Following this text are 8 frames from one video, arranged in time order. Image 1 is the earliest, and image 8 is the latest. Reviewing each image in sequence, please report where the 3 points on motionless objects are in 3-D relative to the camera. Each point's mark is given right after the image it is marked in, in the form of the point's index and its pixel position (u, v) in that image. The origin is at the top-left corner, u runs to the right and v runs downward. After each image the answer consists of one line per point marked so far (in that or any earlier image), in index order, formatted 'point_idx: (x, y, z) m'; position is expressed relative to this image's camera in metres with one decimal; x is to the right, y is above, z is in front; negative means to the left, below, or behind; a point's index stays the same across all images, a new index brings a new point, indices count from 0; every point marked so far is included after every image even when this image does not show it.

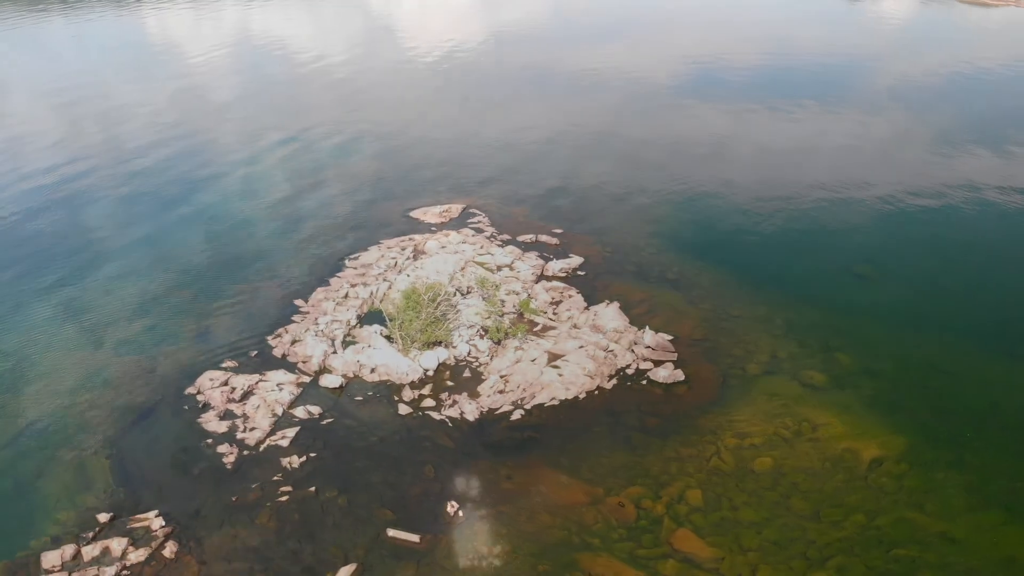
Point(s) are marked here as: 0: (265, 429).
0: (-5.4, -3.1, +18.7) m
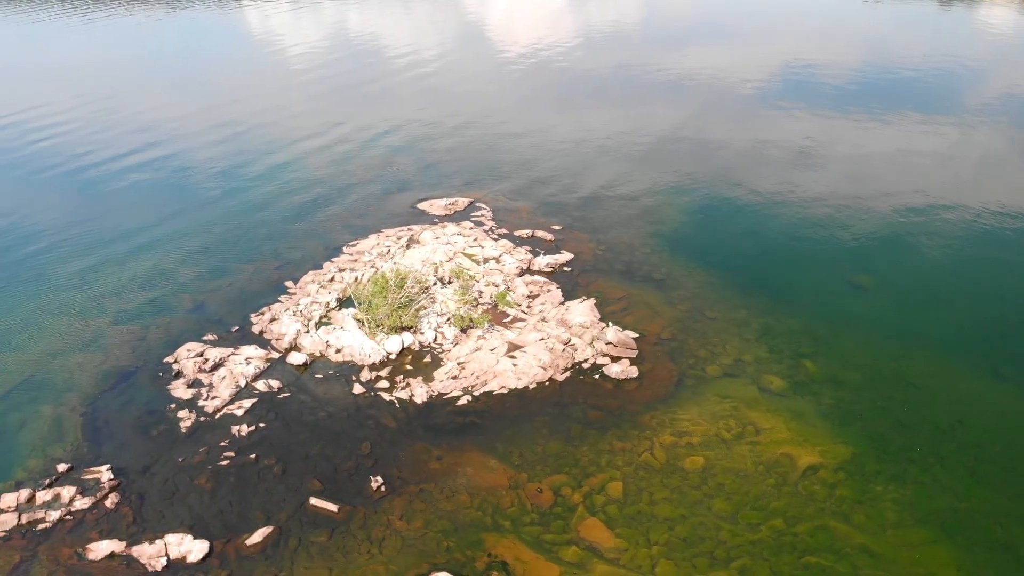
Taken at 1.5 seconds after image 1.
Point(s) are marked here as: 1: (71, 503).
0: (-6.7, -2.6, +20.0) m
1: (-8.6, -4.2, +16.8) m
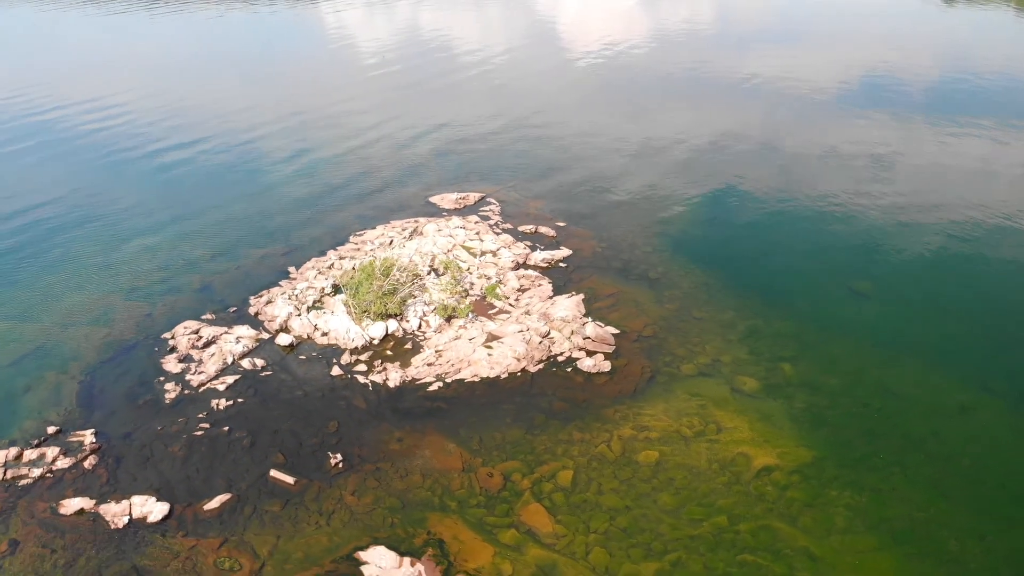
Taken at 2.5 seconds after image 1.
0: (-7.4, -2.1, +21.0) m
1: (-9.6, -3.7, +18.1) m
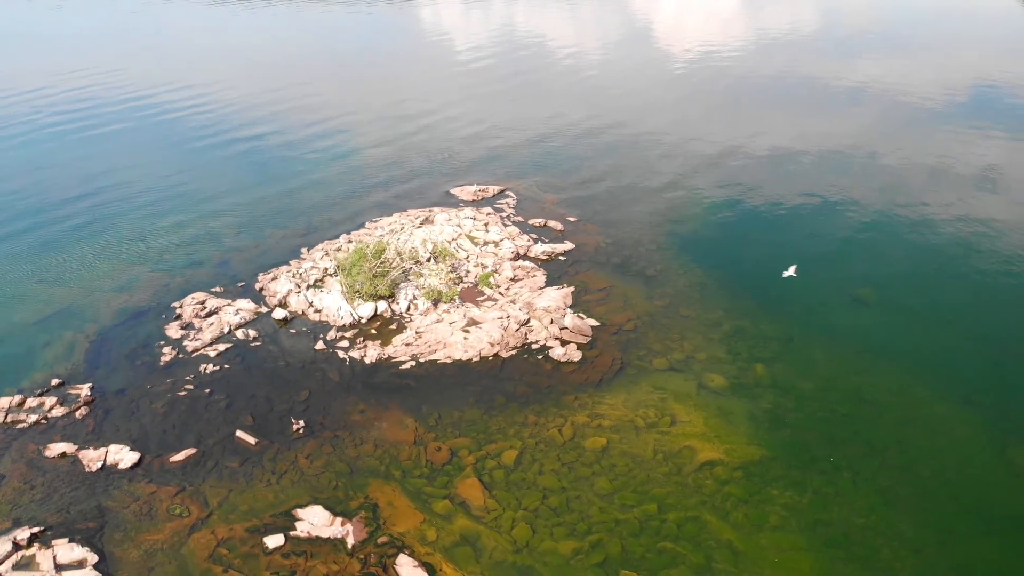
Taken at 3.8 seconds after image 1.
0: (-8.1, -1.4, +22.6) m
1: (-10.7, -2.8, +19.9) m
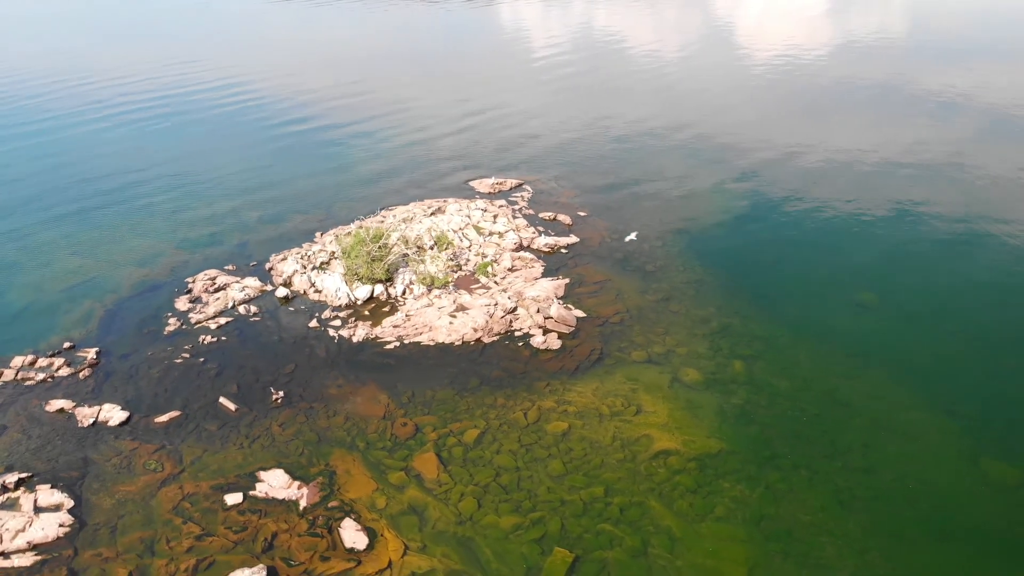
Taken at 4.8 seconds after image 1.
0: (-8.5, -0.7, +24.0) m
1: (-11.3, -2.1, +21.5) m
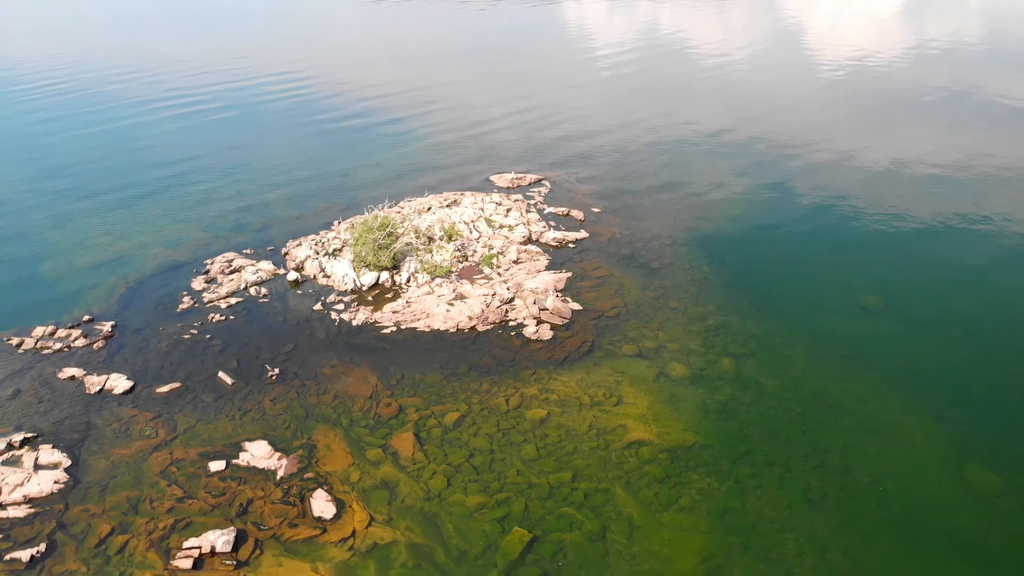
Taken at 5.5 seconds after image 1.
0: (-8.5, -0.2, +25.1) m
1: (-11.6, -1.4, +22.8) m
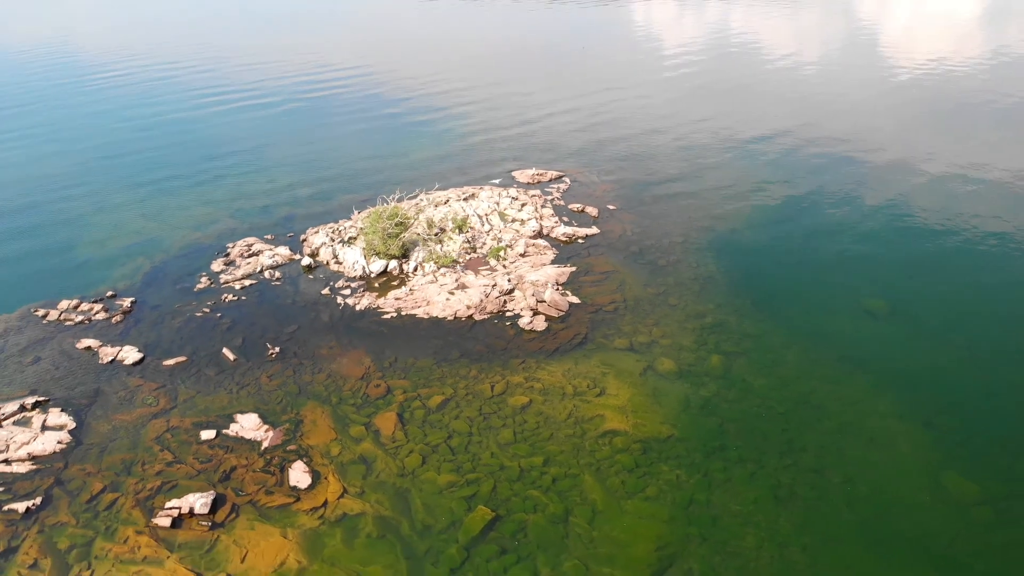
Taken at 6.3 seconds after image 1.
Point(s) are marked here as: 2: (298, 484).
0: (-8.4, +0.4, +26.3) m
1: (-11.7, -0.7, +24.2) m
2: (-4.4, -4.0, +17.7) m
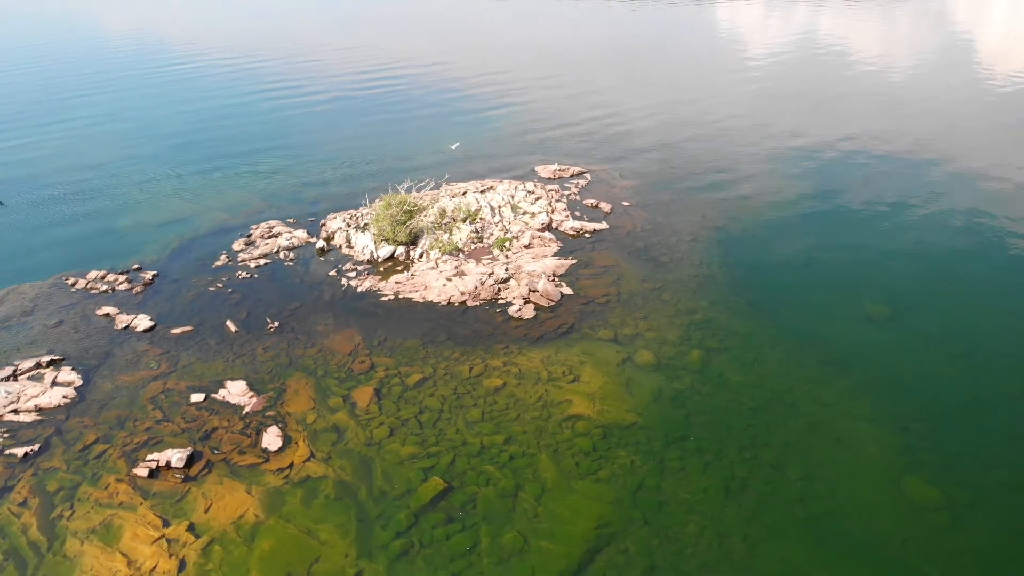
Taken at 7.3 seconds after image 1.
0: (-8.3, +1.0, +27.8) m
1: (-11.9, +0.1, +26.0) m
2: (-5.3, -3.5, +18.8) m
